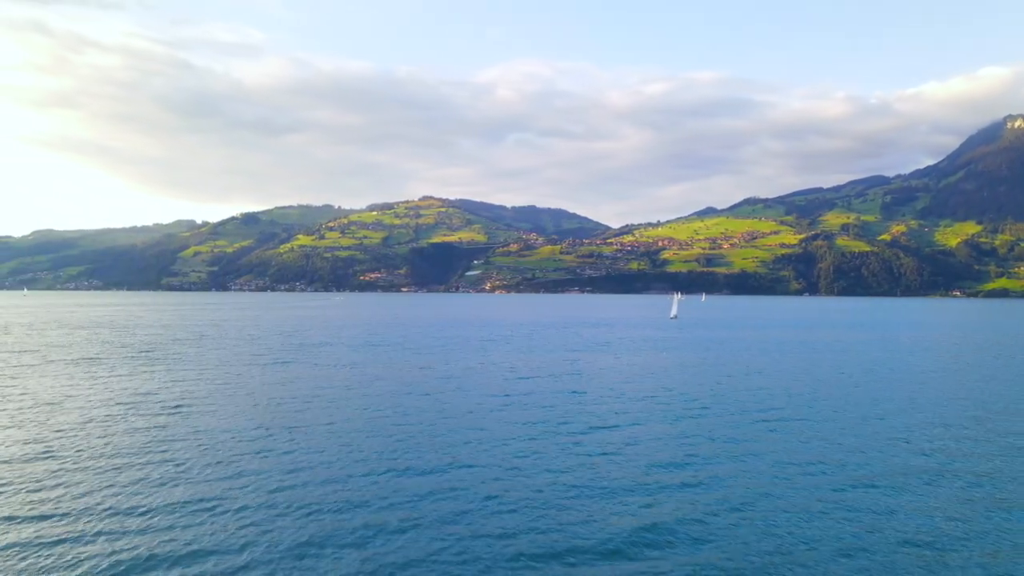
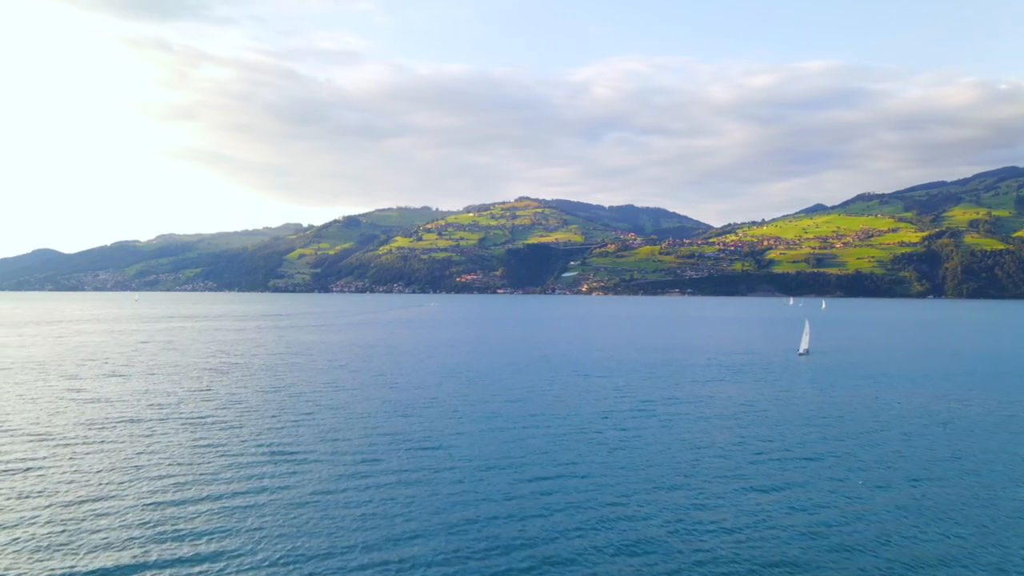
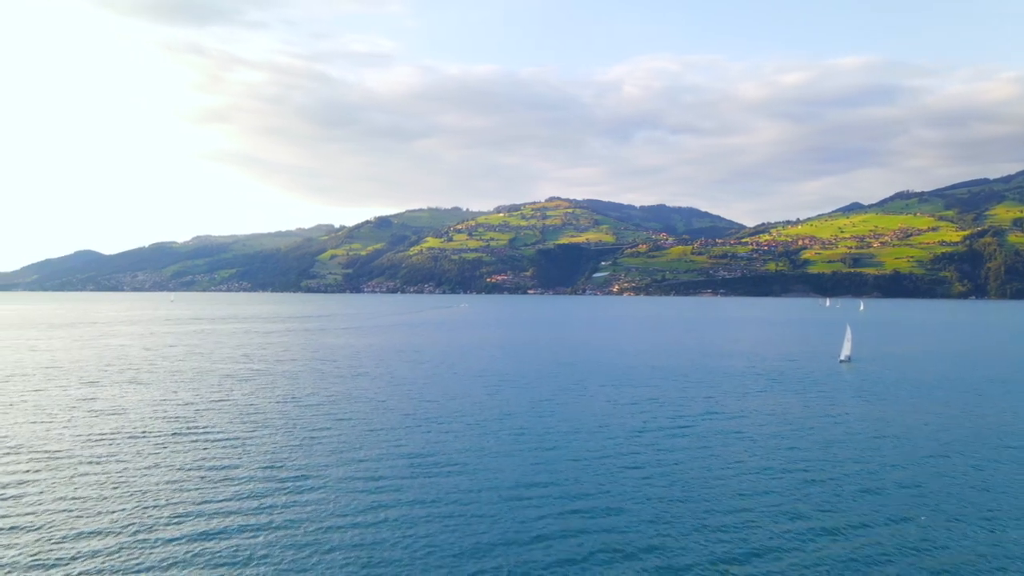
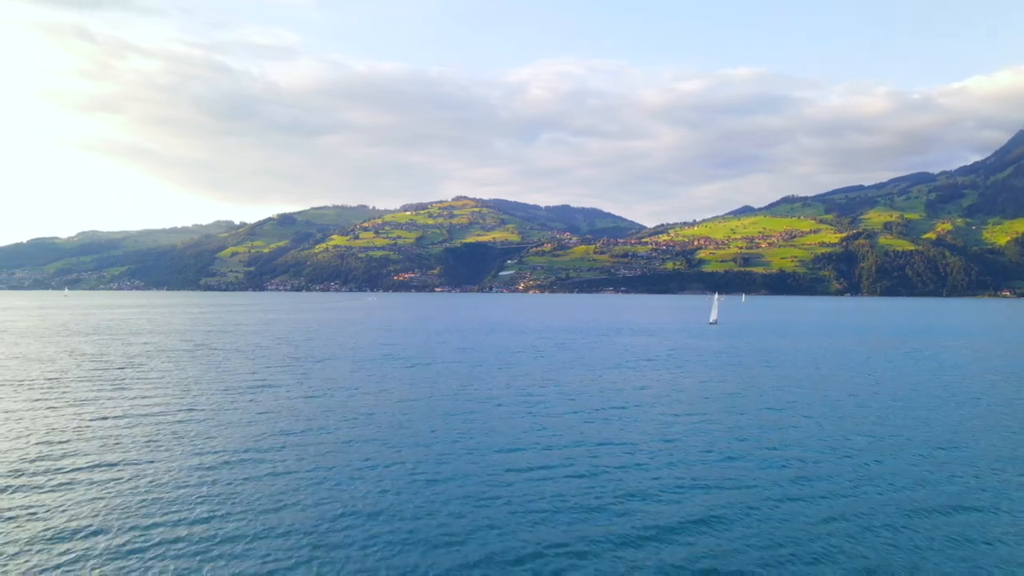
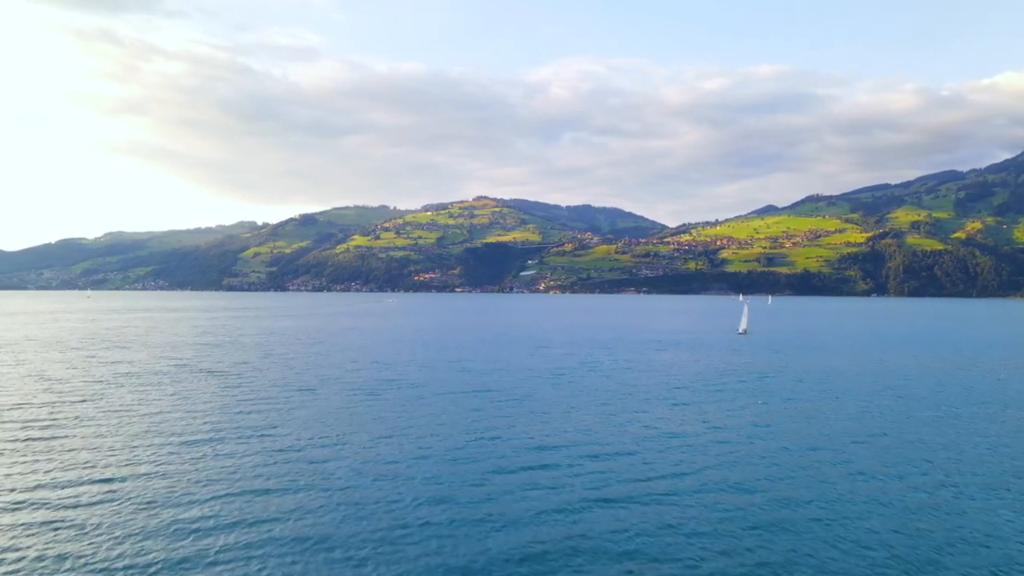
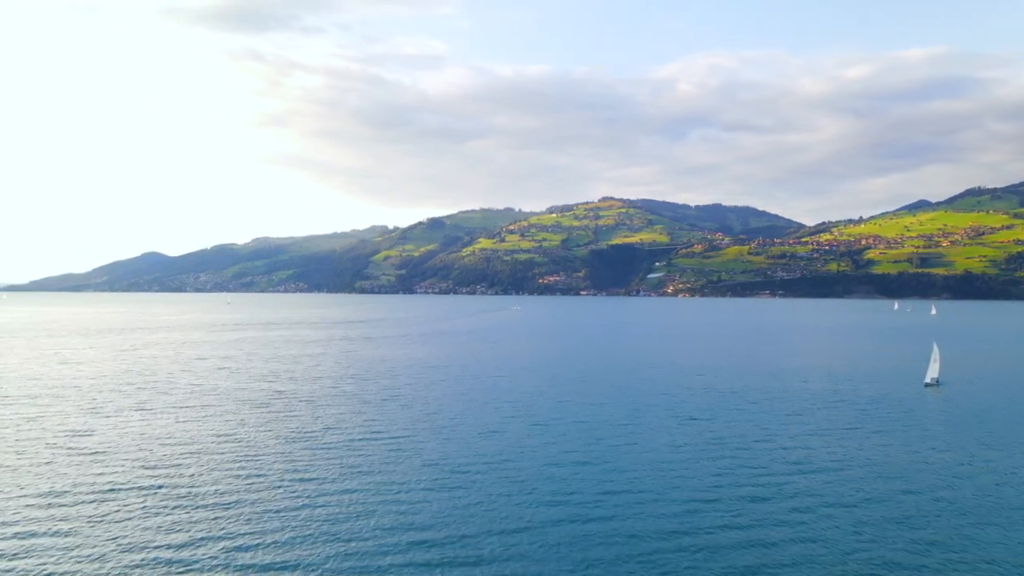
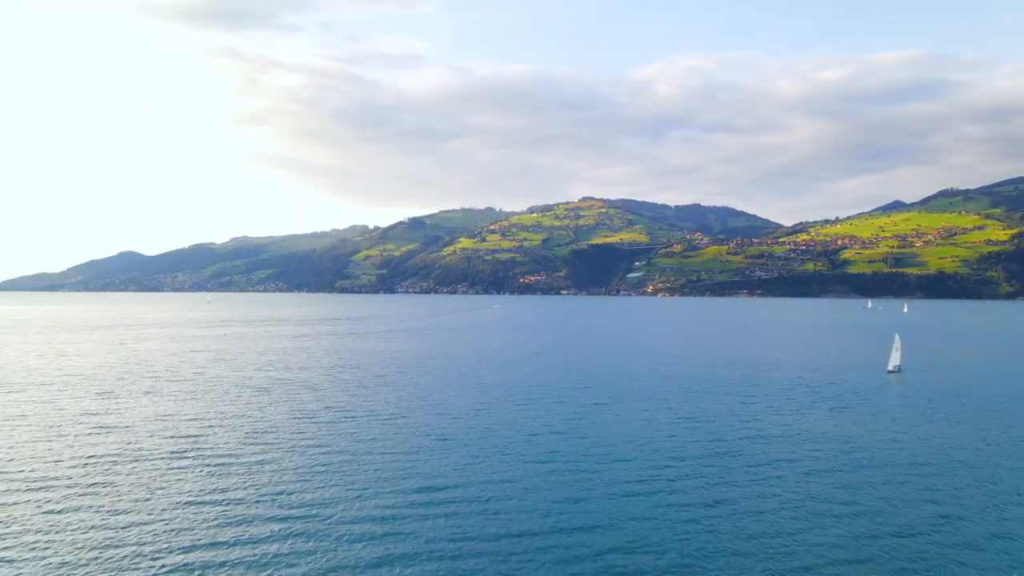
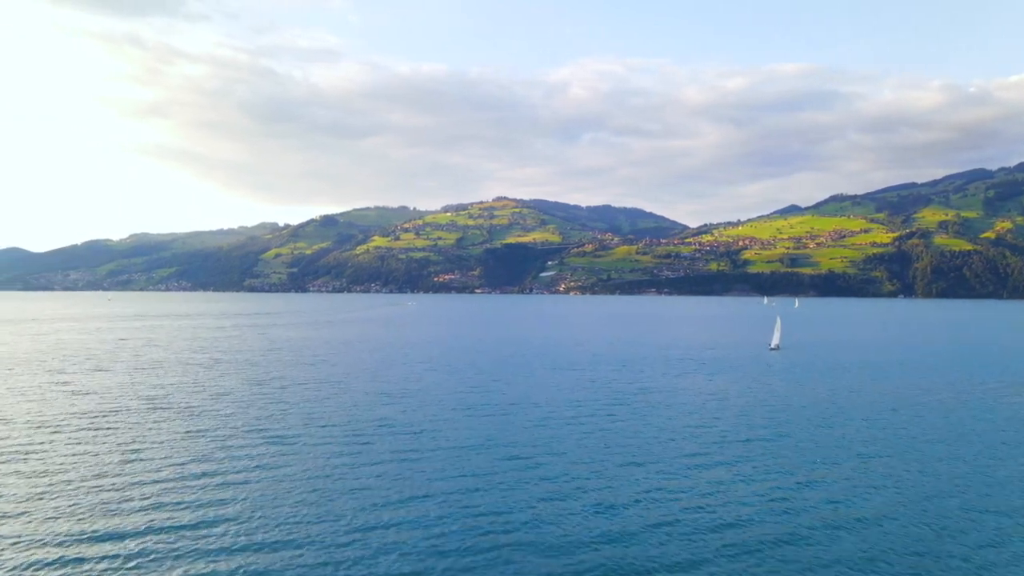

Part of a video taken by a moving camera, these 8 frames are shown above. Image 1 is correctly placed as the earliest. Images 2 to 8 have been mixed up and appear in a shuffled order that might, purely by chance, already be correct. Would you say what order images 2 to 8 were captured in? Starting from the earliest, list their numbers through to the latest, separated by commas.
4, 5, 8, 2, 3, 7, 6
